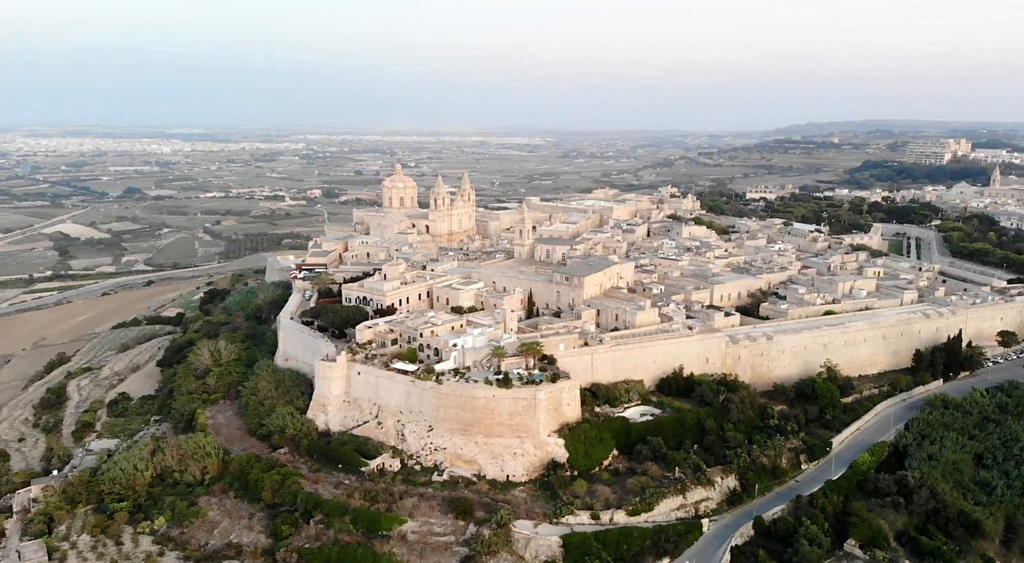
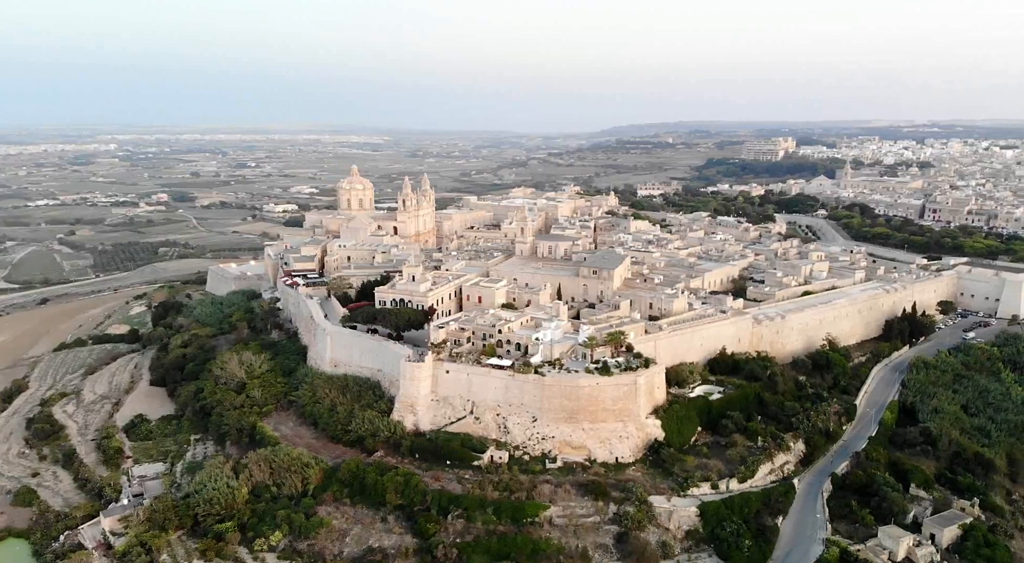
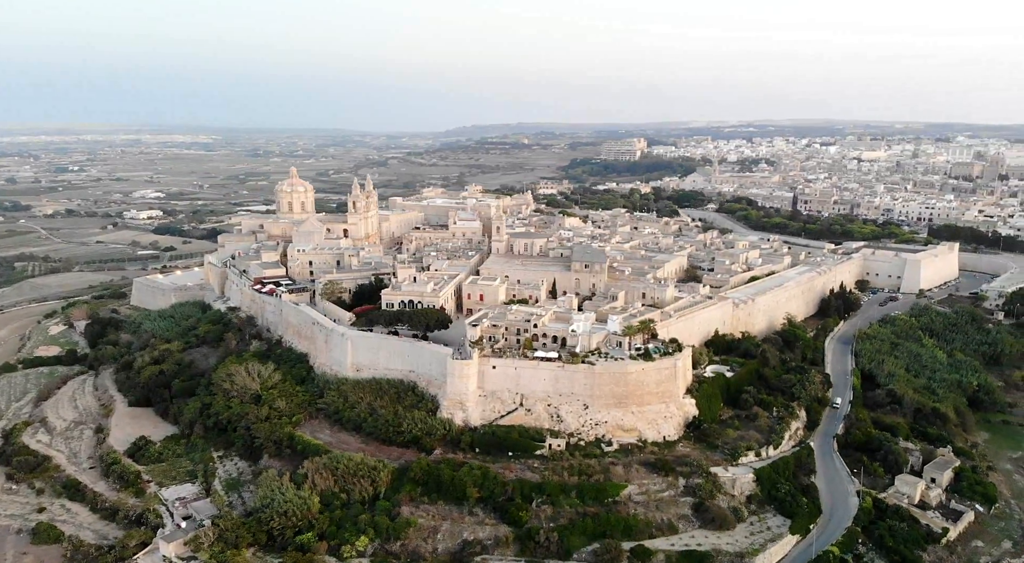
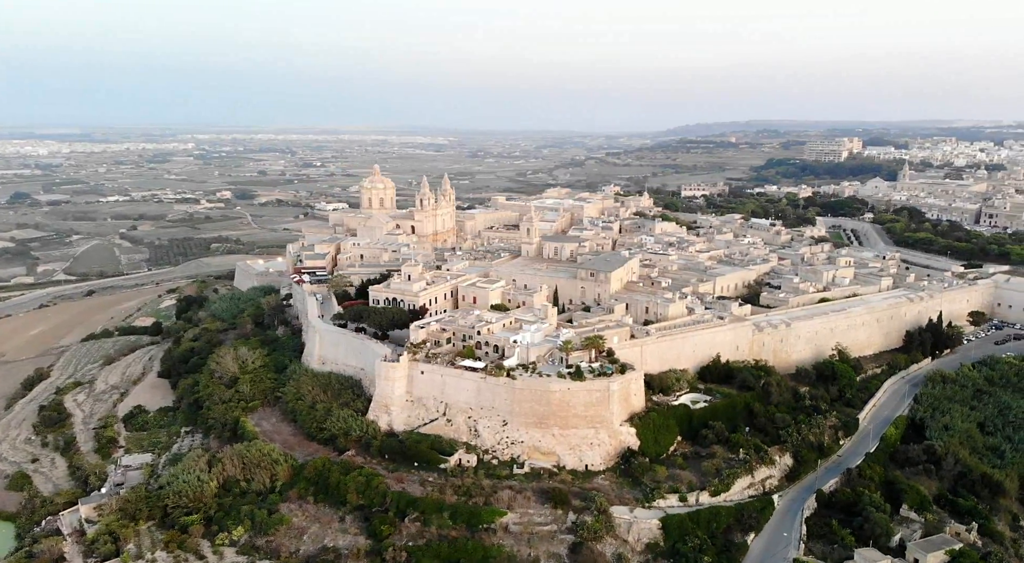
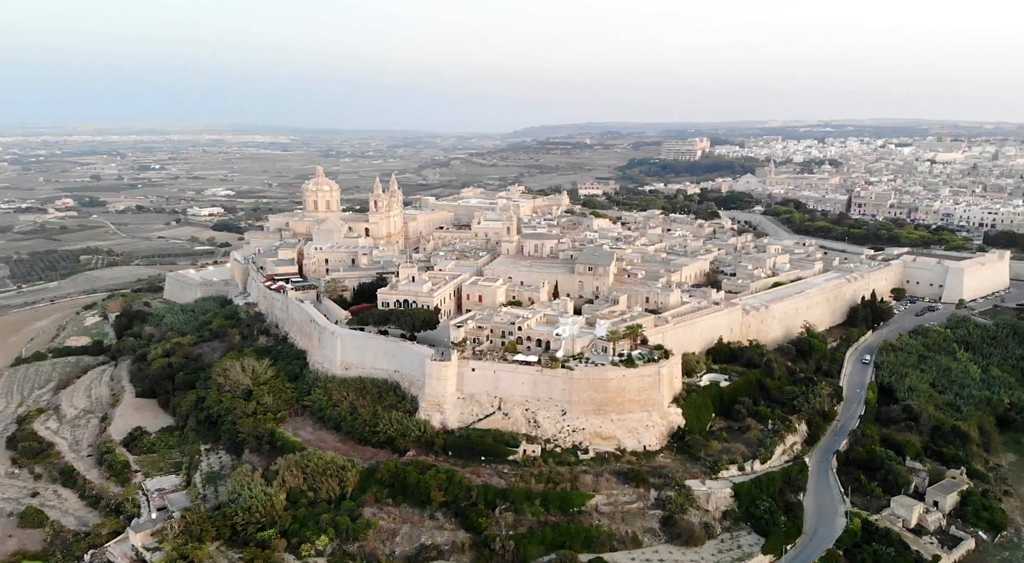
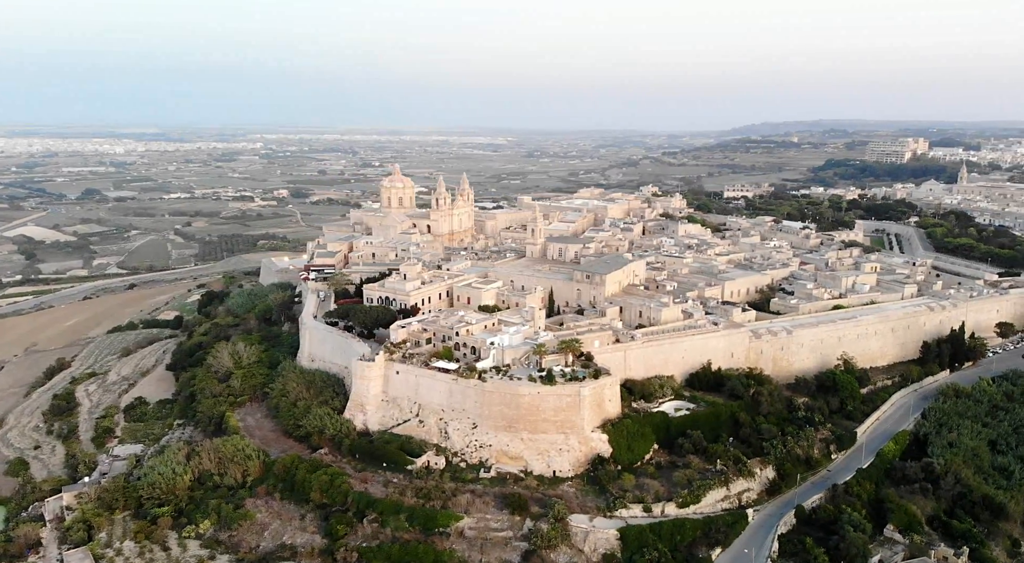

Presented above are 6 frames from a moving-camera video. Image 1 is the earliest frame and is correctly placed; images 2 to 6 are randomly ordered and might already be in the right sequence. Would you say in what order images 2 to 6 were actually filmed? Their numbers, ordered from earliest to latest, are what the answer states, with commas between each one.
6, 4, 2, 5, 3
